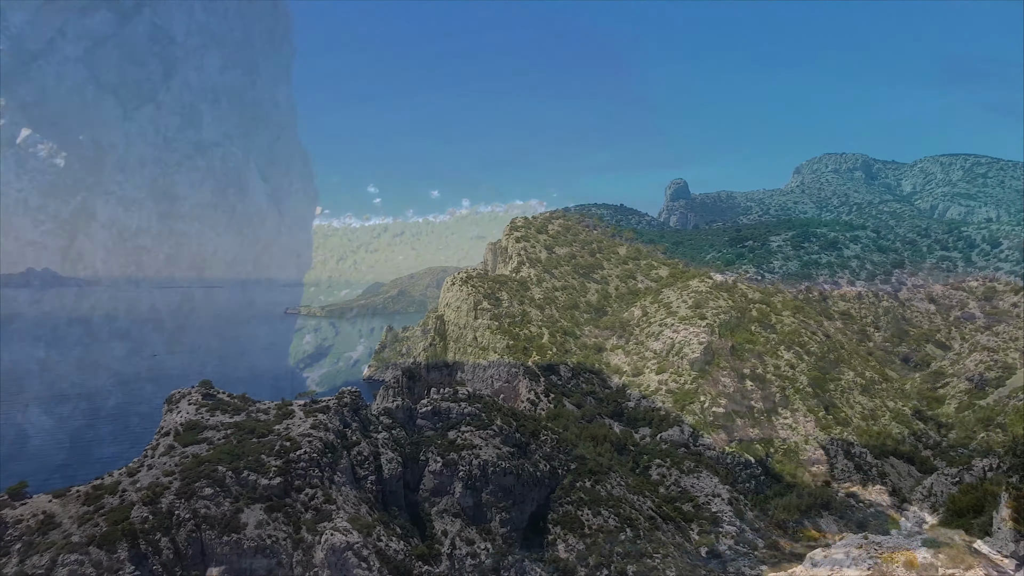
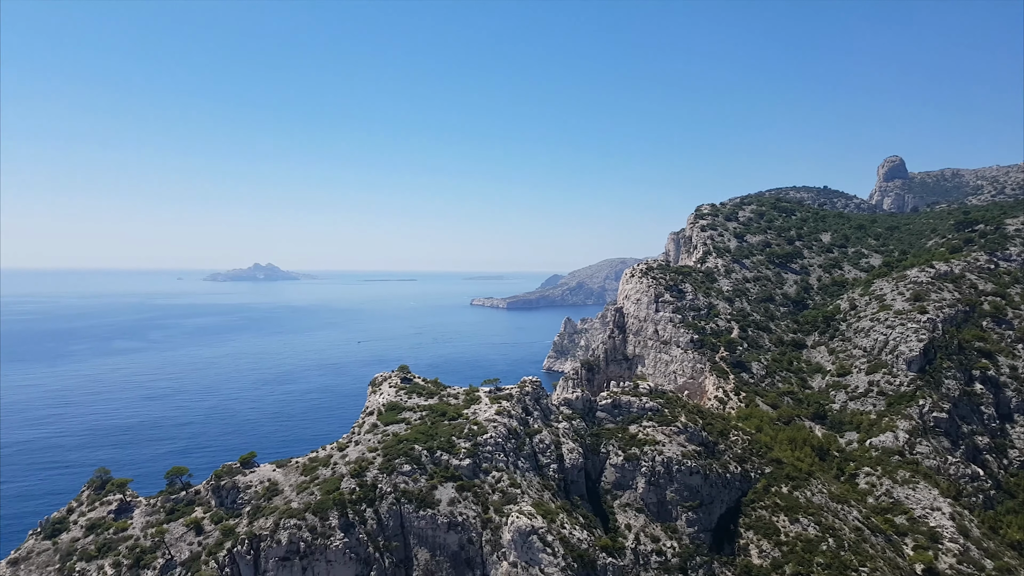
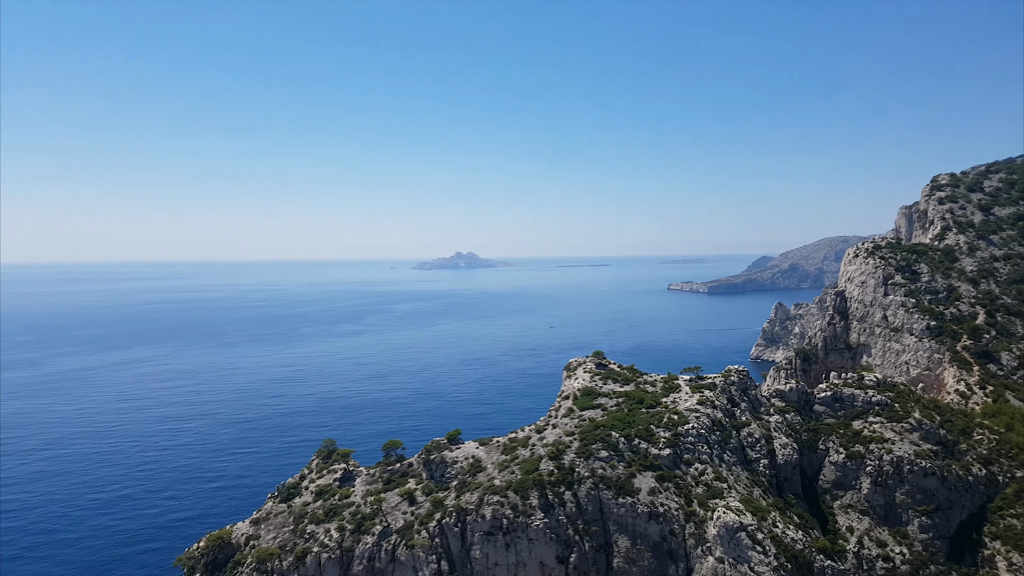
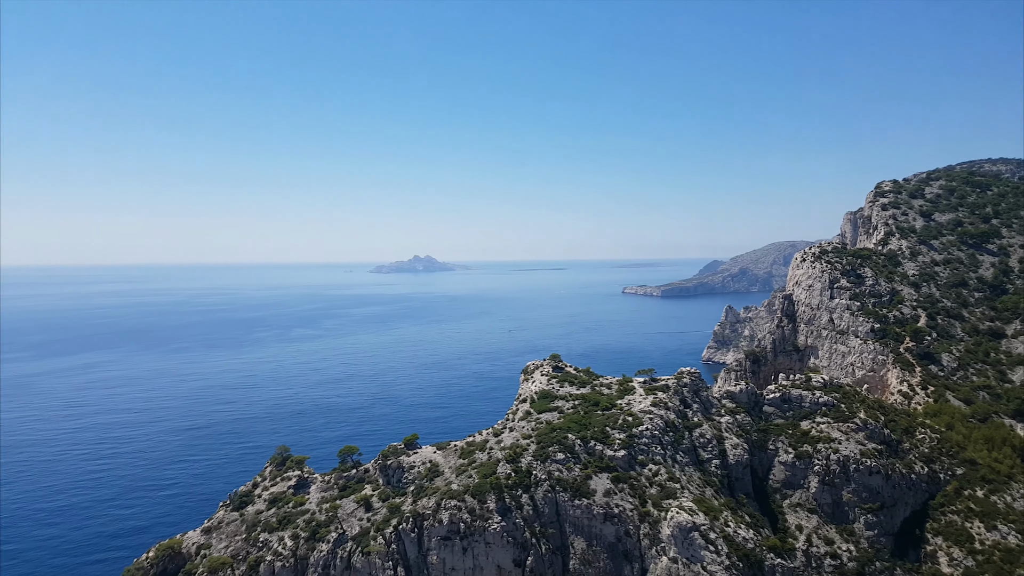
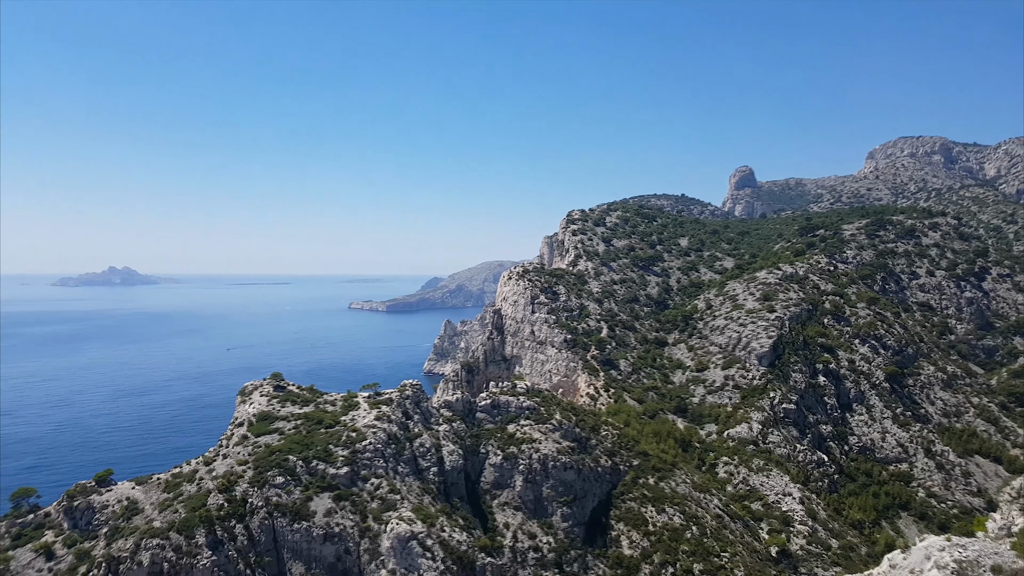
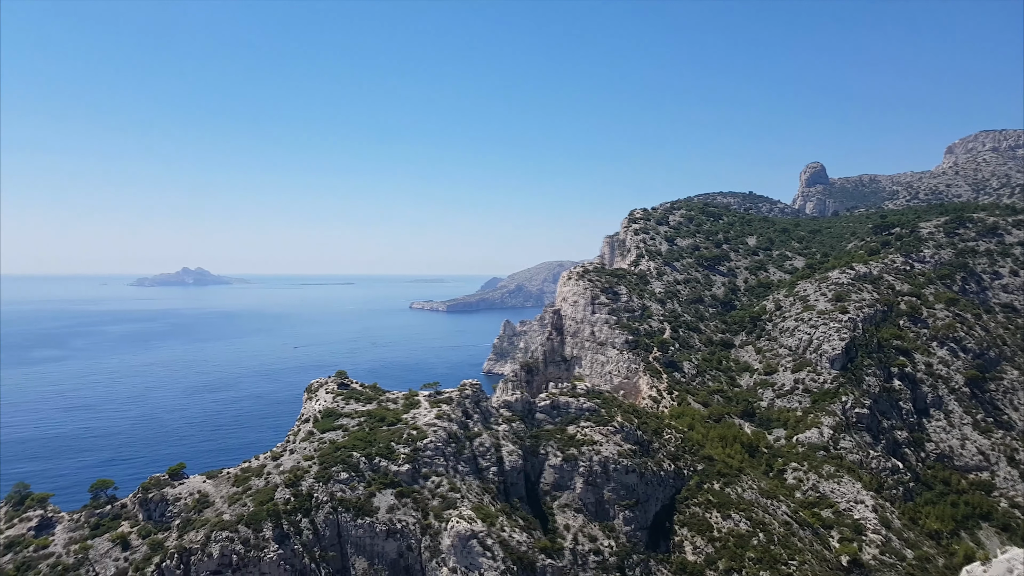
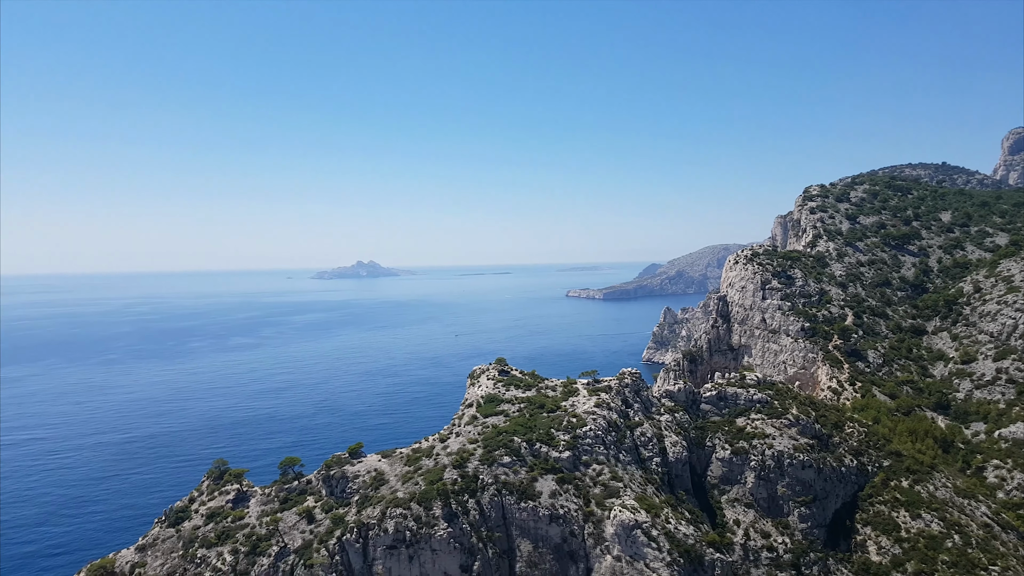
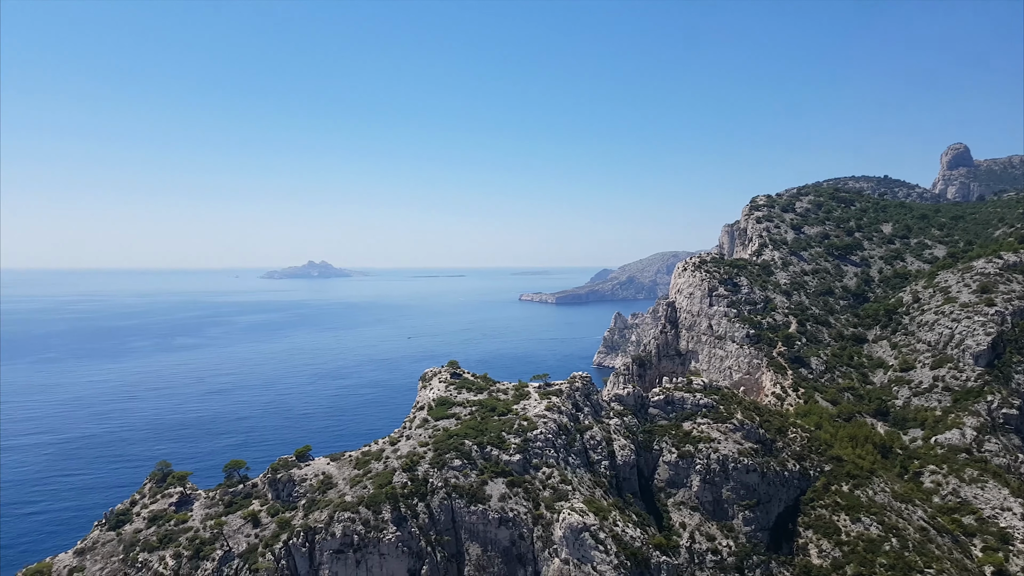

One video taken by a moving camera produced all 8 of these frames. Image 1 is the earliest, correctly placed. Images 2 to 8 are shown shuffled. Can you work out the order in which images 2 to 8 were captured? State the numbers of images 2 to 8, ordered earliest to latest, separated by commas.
5, 6, 2, 8, 7, 4, 3
